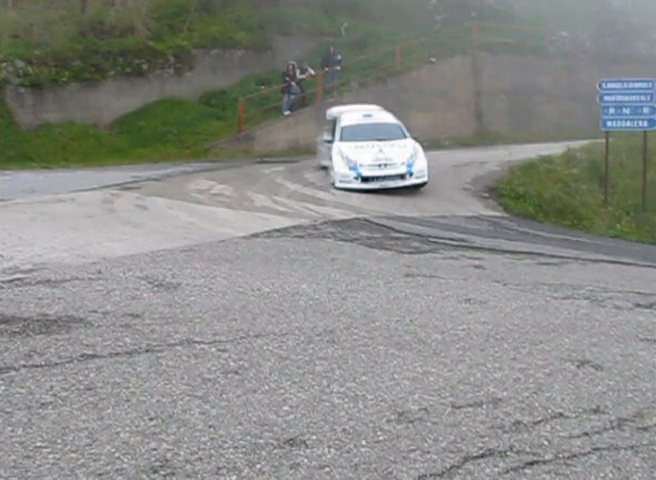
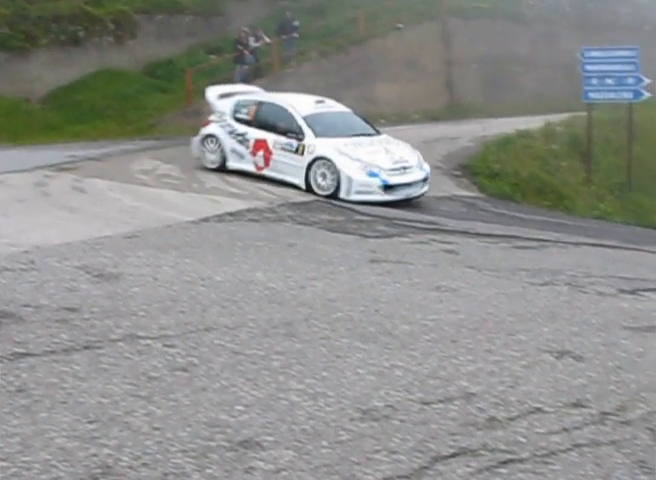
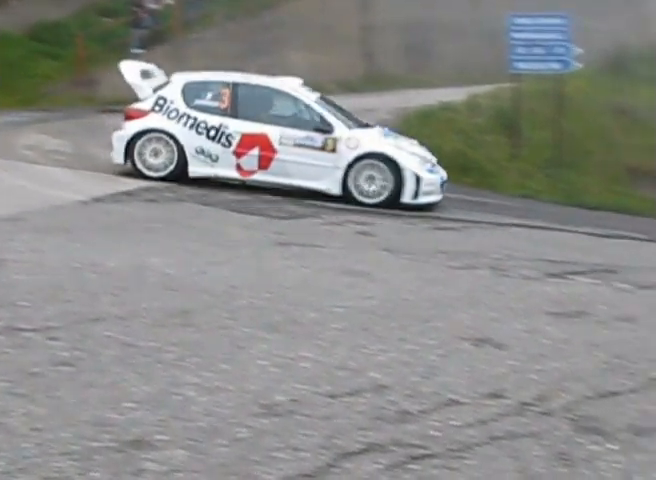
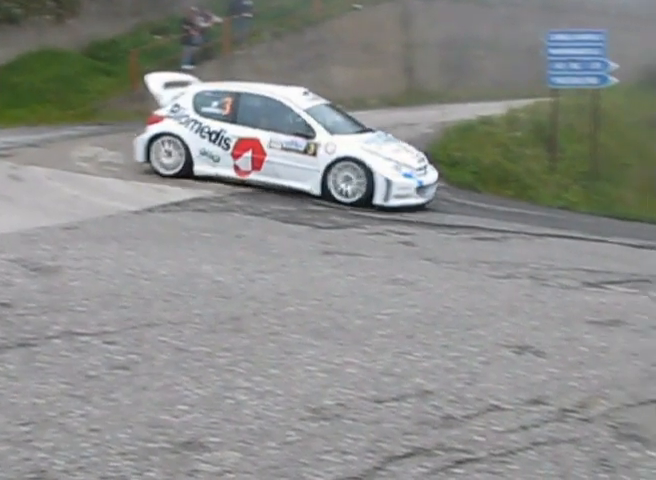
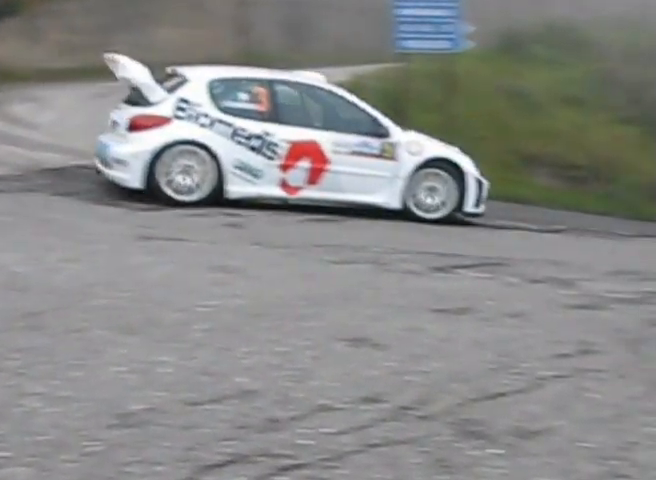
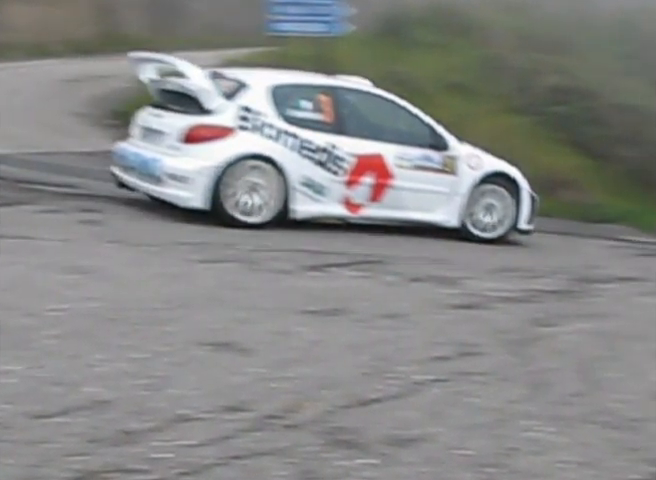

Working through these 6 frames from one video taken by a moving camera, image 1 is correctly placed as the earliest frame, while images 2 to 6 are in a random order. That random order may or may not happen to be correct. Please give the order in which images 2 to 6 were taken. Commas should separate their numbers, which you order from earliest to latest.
2, 4, 3, 5, 6
